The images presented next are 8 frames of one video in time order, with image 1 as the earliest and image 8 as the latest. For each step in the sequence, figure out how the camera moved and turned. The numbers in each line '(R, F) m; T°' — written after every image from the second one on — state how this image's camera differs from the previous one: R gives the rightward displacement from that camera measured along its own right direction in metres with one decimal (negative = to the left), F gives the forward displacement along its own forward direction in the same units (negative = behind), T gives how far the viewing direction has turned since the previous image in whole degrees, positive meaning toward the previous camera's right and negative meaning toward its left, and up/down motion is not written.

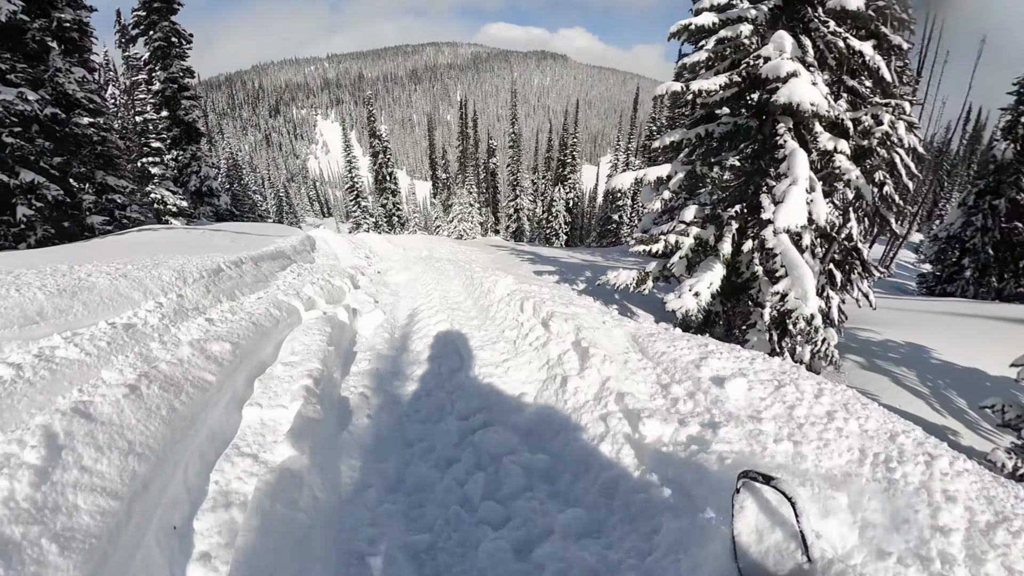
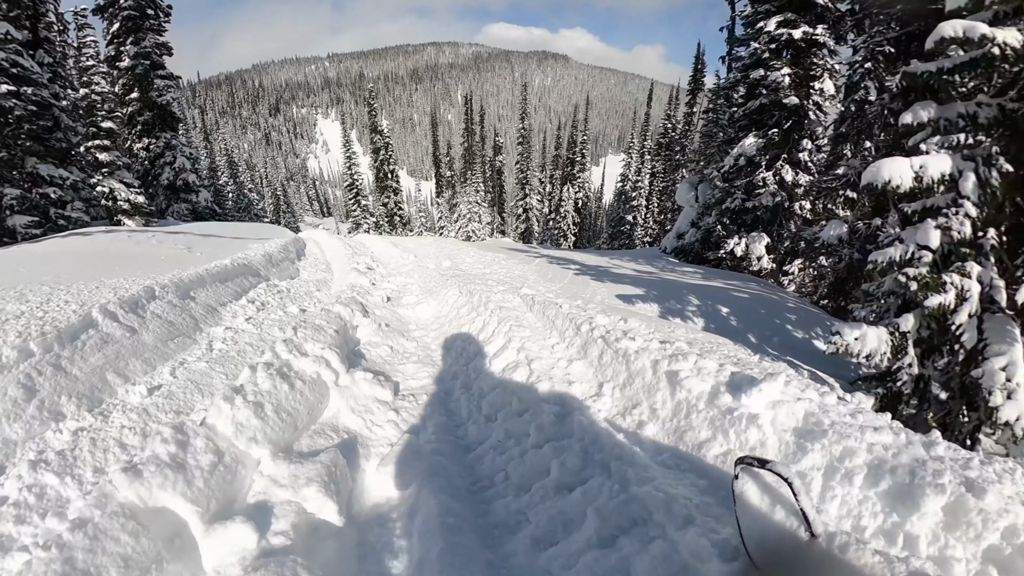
(-1.8, +3.9) m; 0°
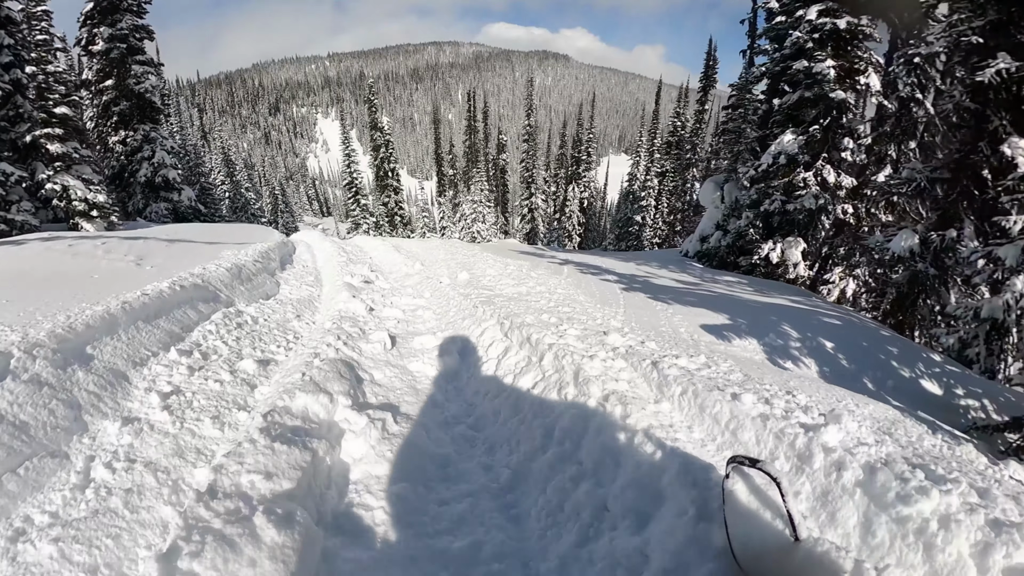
(-0.9, +2.1) m; 0°
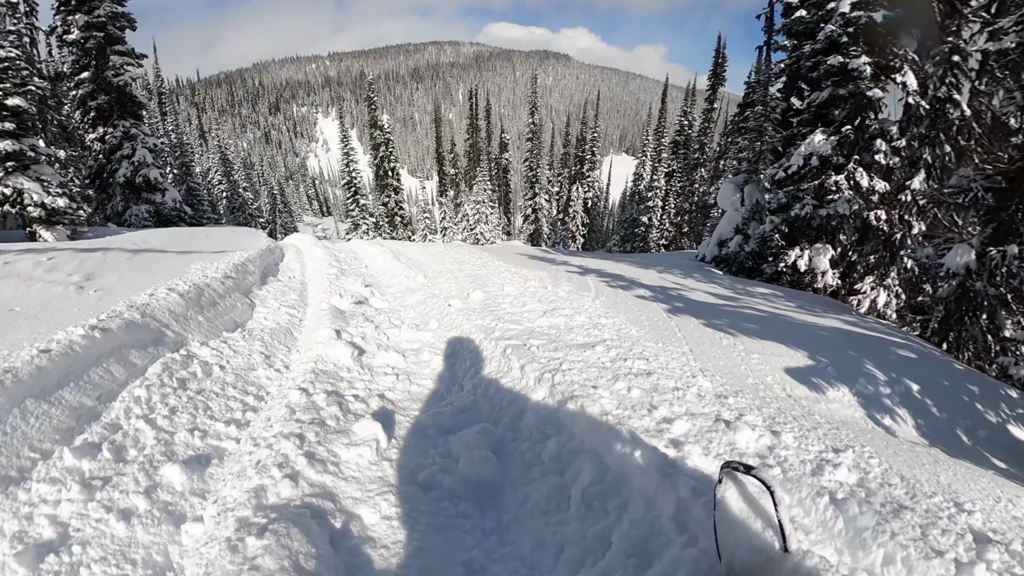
(-0.5, +1.4) m; 0°
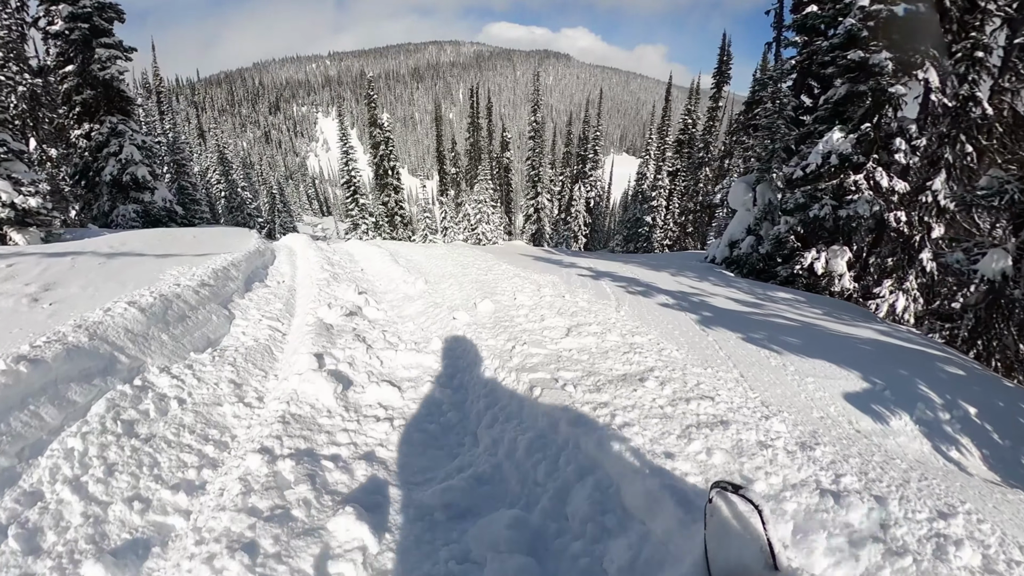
(-0.2, +0.8) m; 0°
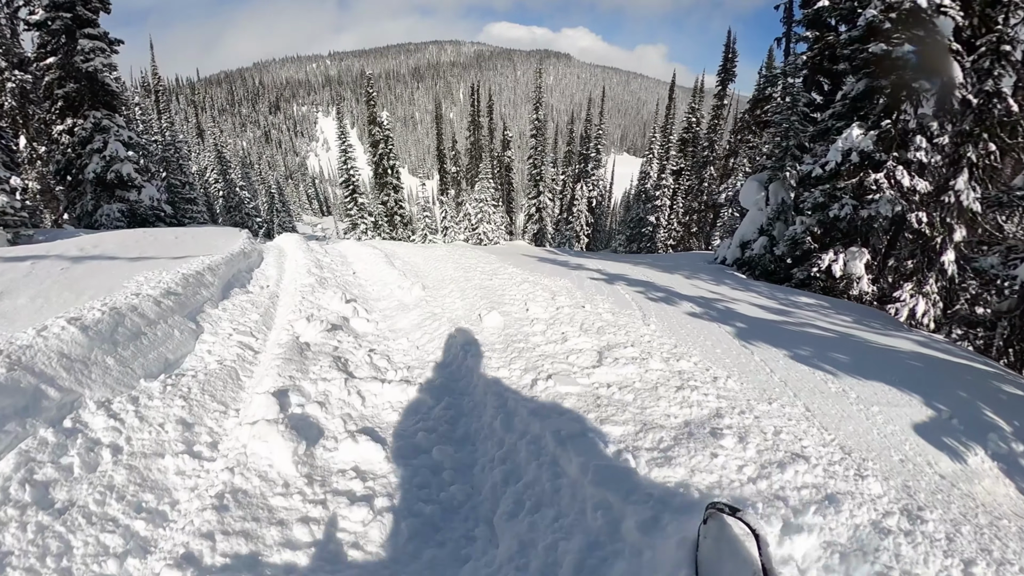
(-0.2, +0.8) m; 0°
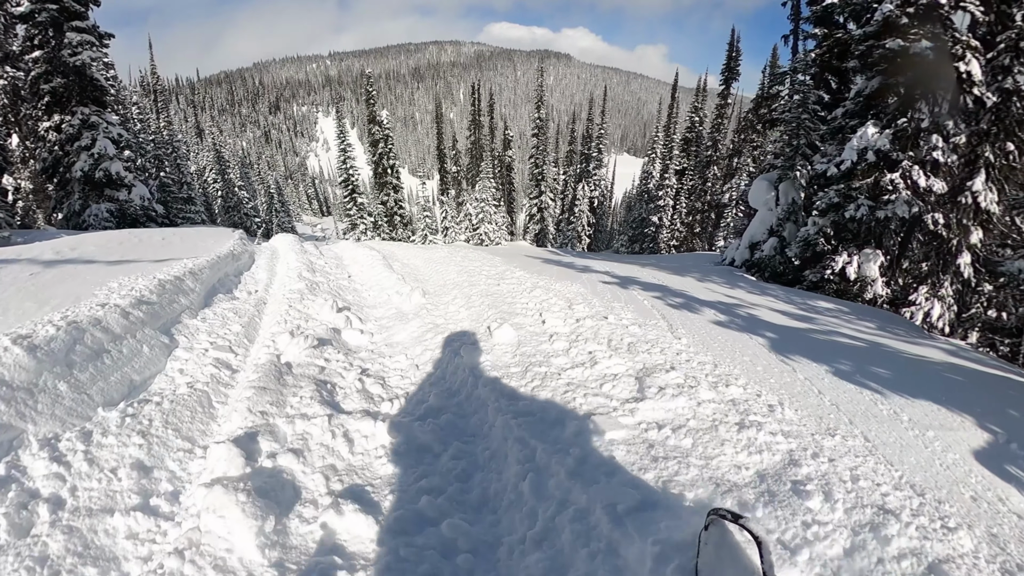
(-0.2, +0.6) m; 0°
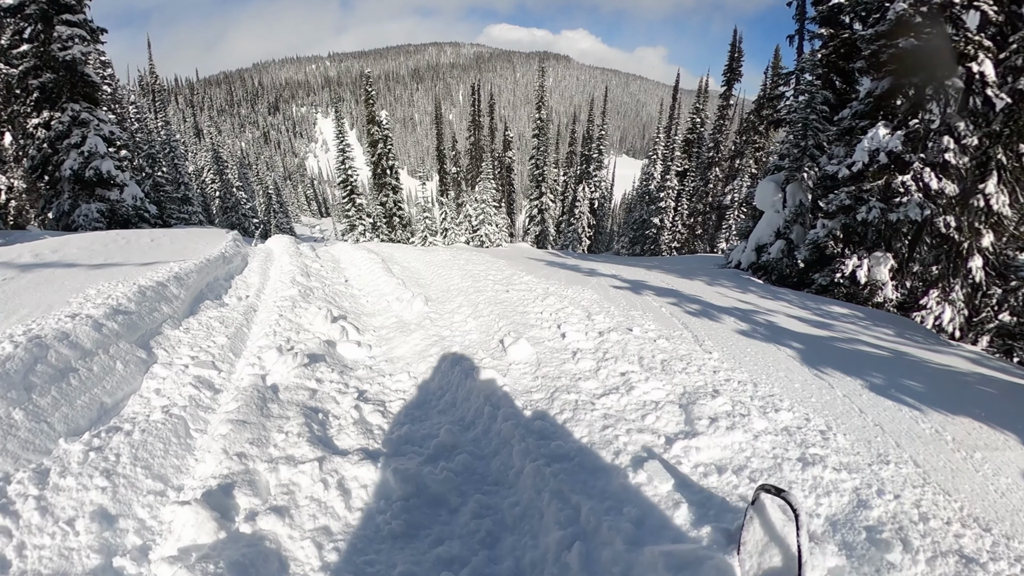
(-0.2, +0.4) m; 0°
